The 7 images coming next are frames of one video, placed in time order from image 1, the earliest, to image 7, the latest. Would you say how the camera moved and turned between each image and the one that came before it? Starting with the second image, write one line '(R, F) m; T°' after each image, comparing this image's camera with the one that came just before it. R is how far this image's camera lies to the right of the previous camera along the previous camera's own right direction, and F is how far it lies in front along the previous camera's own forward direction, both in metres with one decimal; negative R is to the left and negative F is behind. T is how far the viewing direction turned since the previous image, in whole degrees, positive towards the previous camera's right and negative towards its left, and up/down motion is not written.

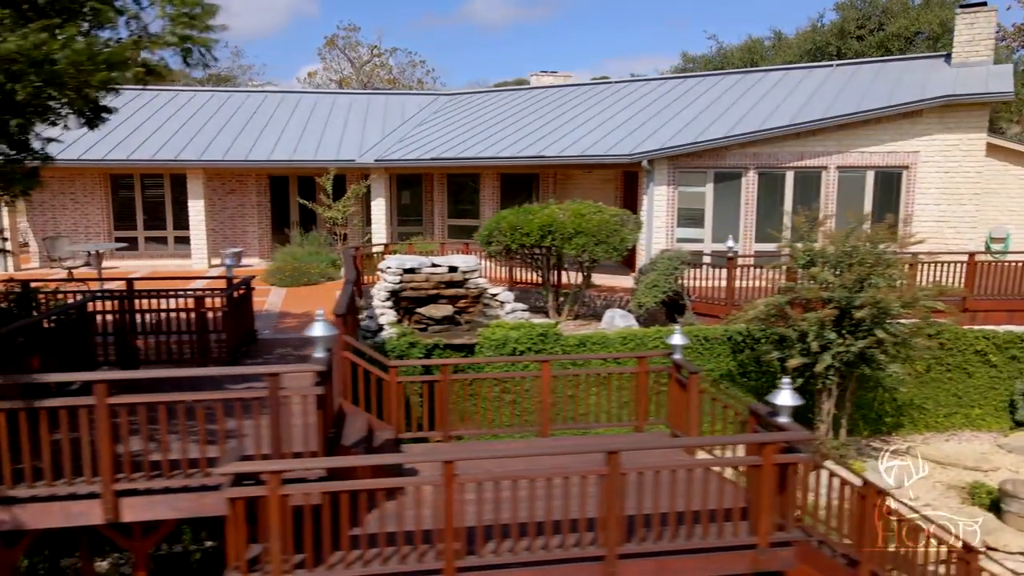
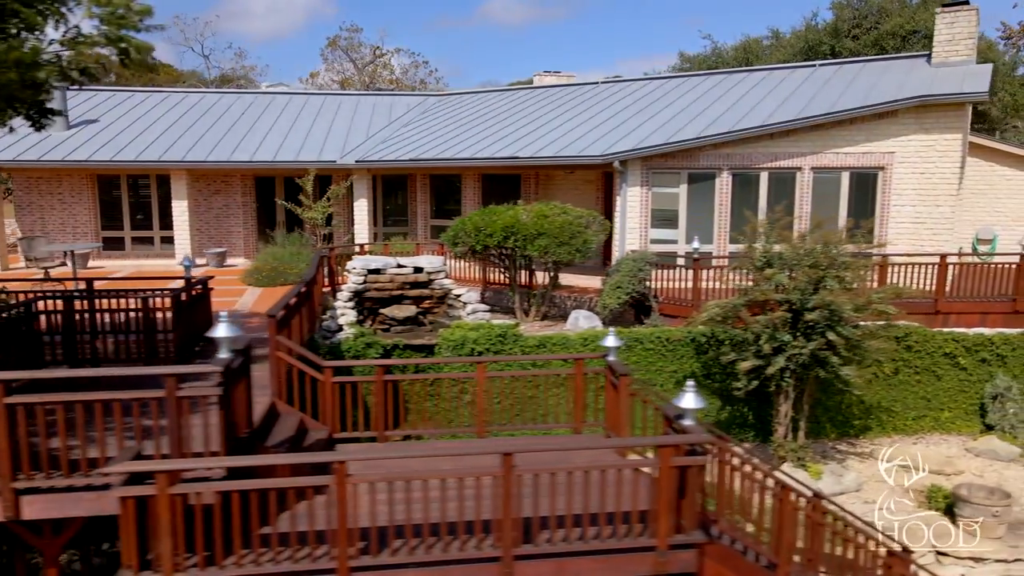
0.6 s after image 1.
(+0.8, 0.0) m; -1°
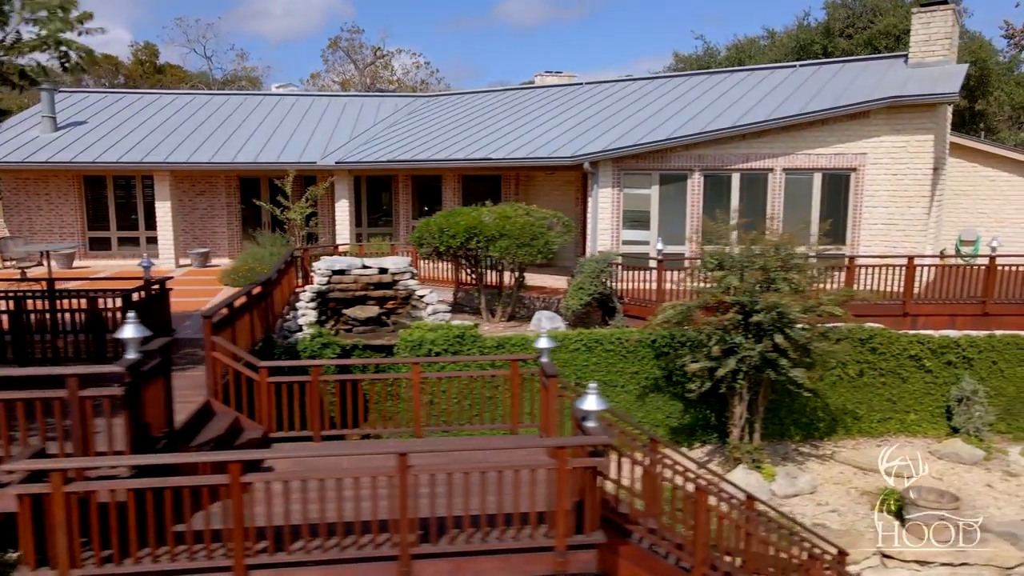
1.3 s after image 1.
(+0.8, 0.0) m; -1°
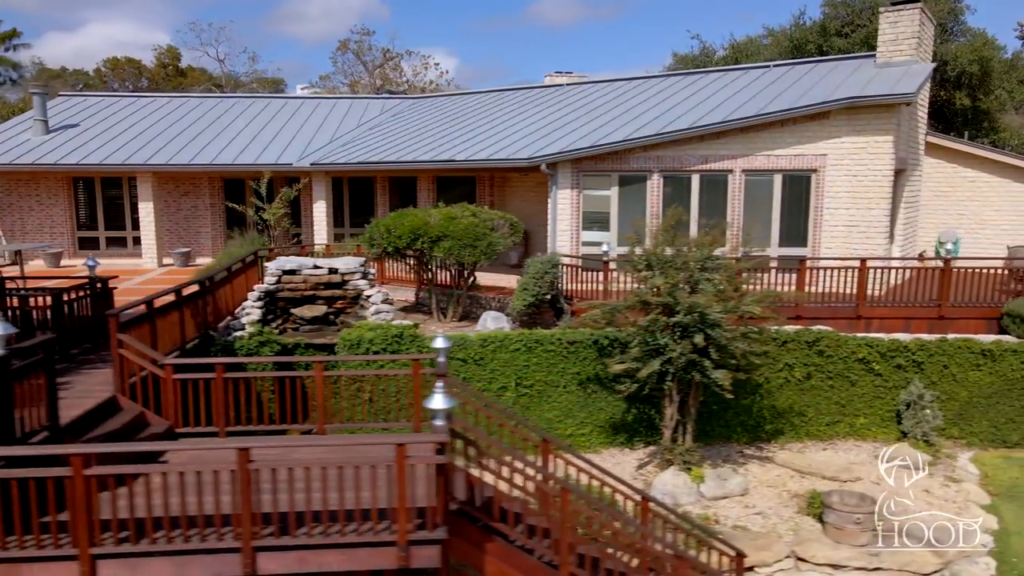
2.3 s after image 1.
(+1.3, -0.1) m; -2°
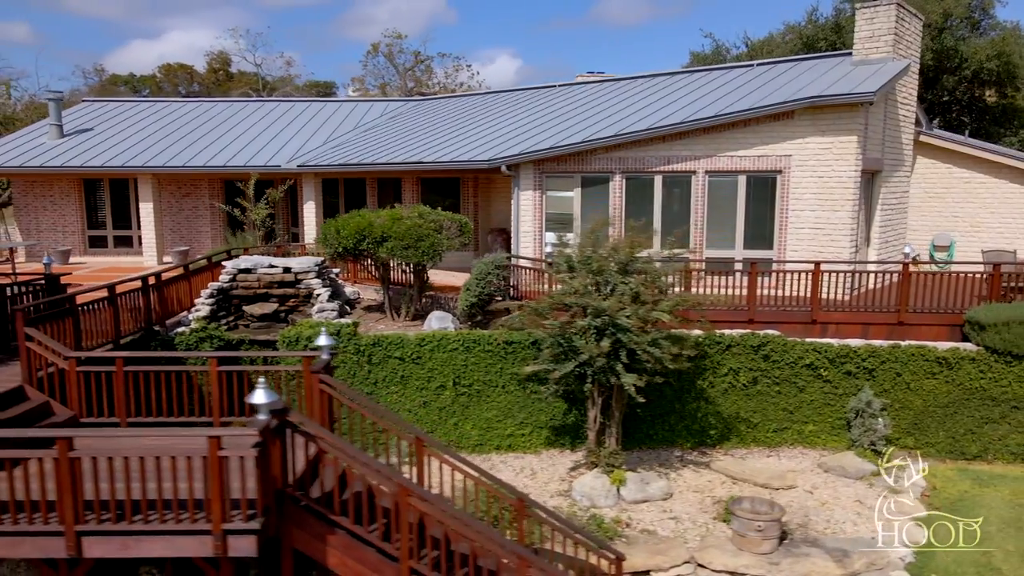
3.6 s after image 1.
(+1.8, 0.0) m; -4°
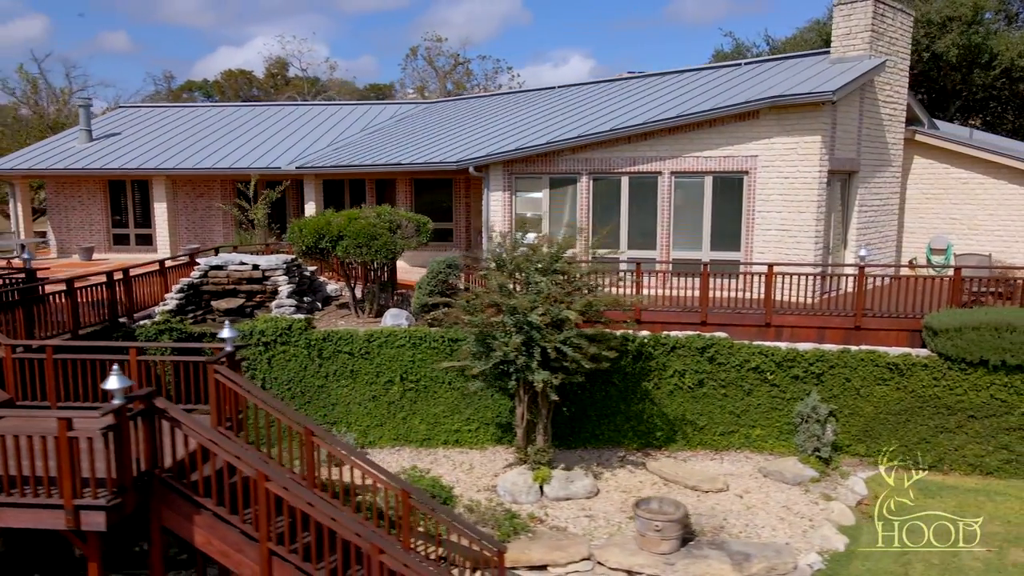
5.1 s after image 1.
(+1.8, -0.1) m; -5°
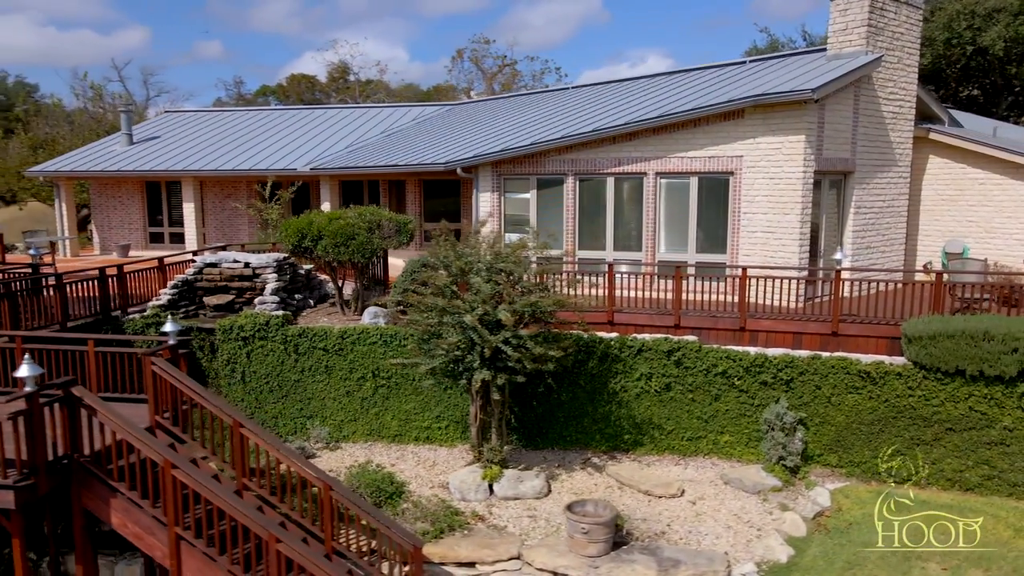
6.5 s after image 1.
(+1.6, 0.0) m; -5°
